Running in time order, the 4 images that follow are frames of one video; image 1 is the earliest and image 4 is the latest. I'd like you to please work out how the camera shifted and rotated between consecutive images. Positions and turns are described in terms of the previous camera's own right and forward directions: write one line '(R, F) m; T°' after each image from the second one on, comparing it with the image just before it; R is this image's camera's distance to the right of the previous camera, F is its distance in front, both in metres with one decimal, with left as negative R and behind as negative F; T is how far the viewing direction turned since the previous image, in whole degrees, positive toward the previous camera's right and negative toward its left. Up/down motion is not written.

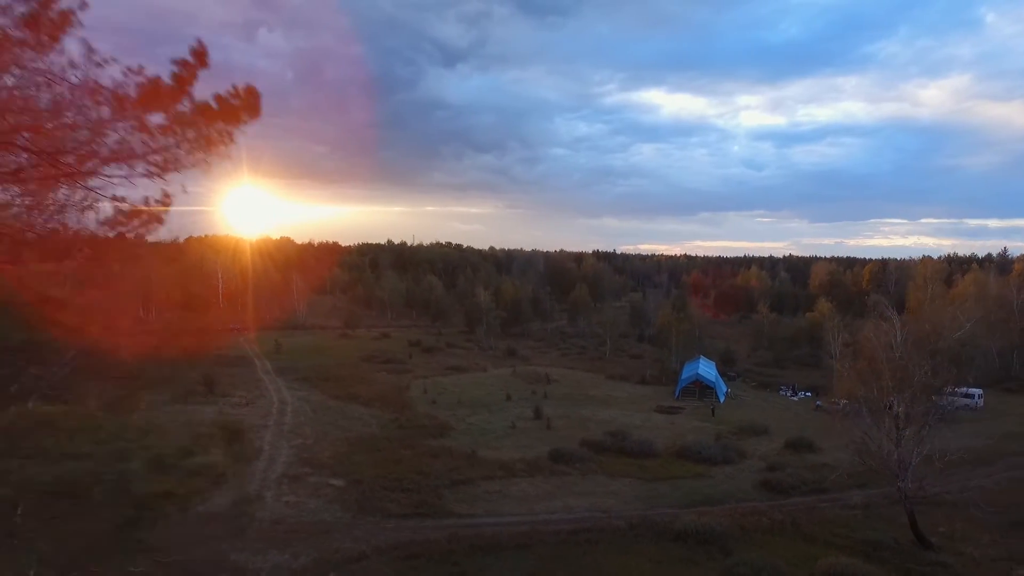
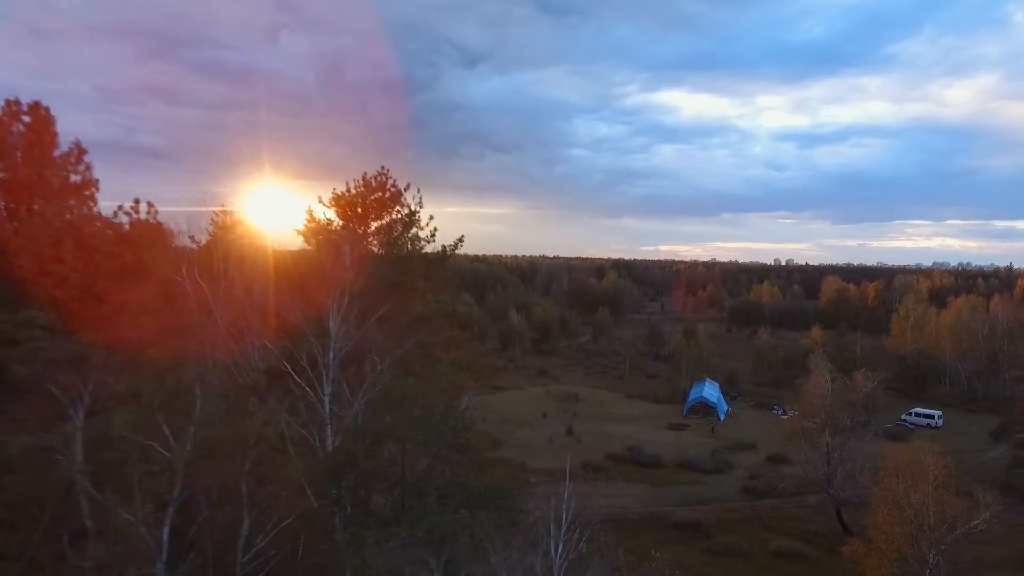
(-0.9, -6.8) m; -2°
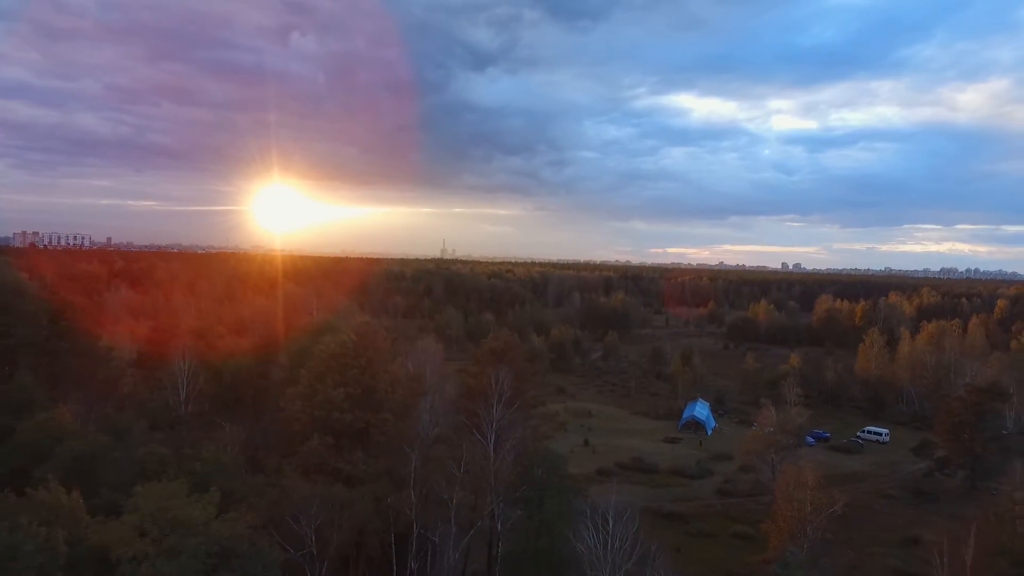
(-1.4, -9.1) m; -1°
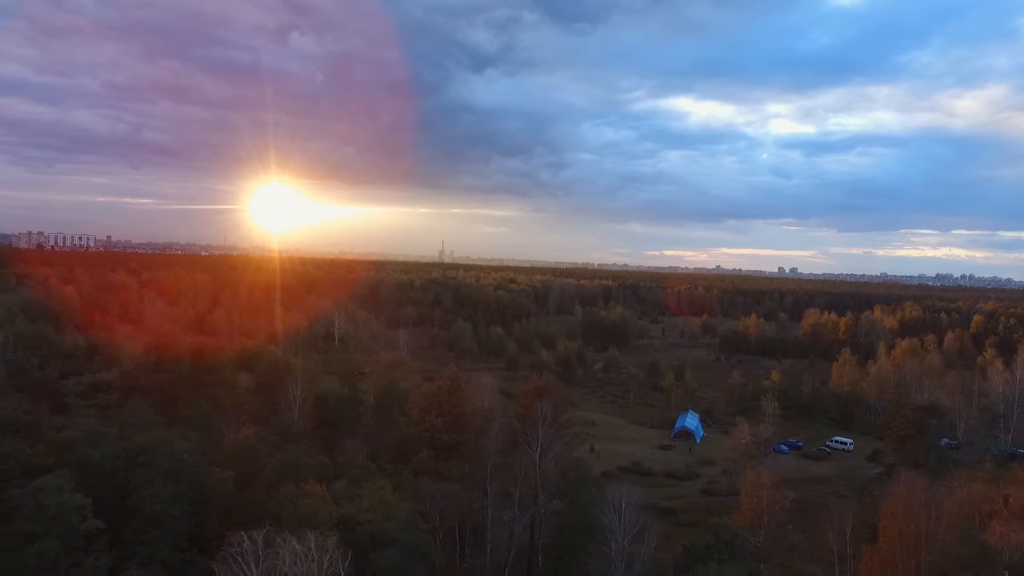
(-1.5, -7.3) m; 0°
